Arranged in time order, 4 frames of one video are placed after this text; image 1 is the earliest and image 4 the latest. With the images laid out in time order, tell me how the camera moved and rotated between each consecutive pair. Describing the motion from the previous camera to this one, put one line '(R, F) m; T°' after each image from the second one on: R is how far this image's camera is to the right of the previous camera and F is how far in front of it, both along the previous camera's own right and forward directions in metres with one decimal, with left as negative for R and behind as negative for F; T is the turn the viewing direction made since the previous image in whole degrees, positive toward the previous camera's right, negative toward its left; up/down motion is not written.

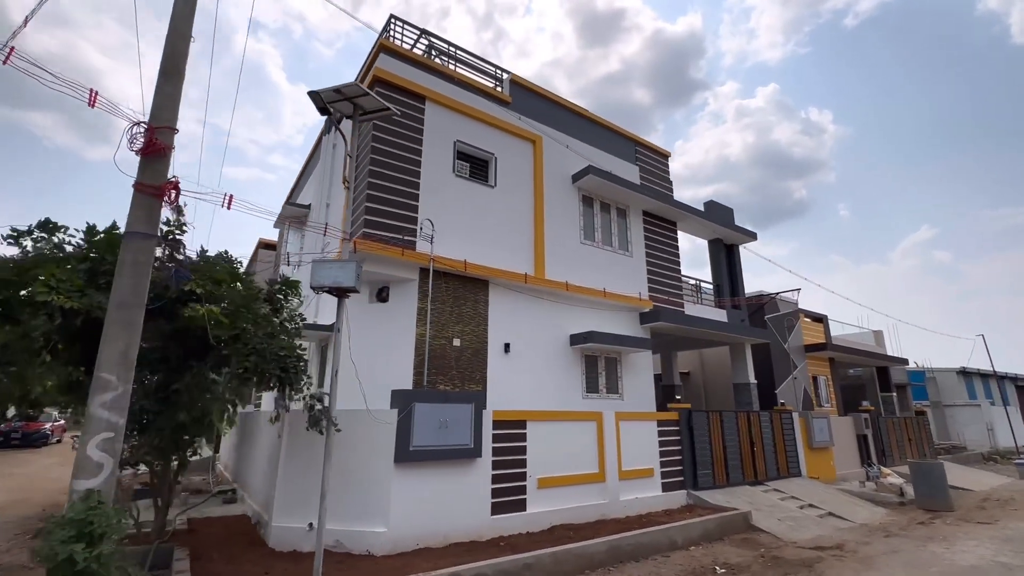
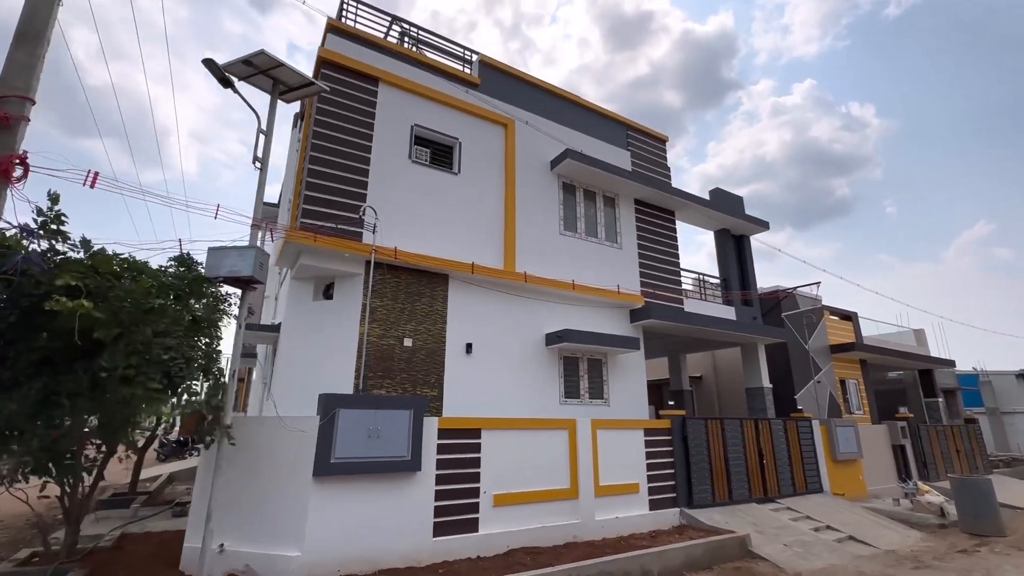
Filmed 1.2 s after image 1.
(+1.4, +1.1) m; -4°
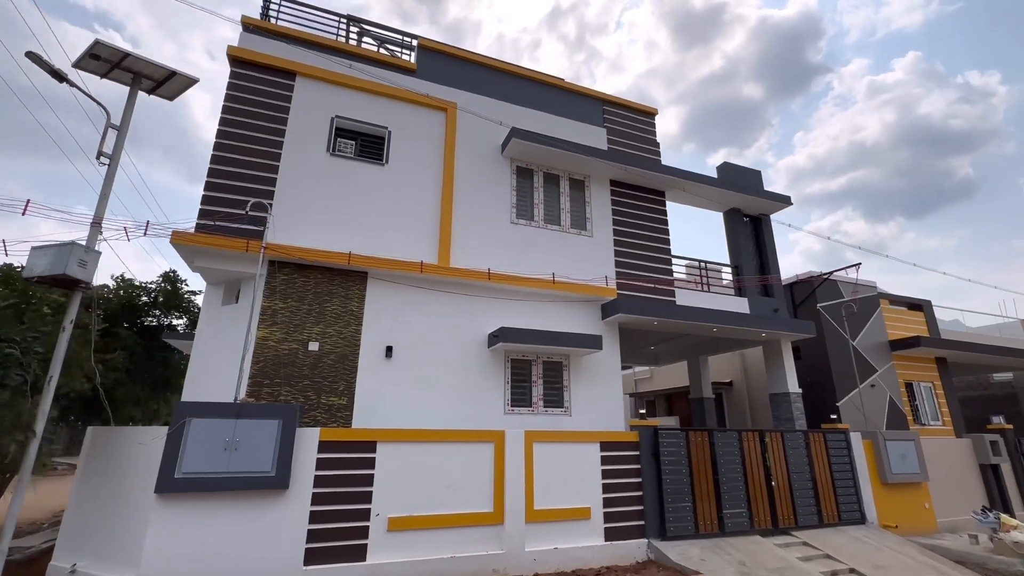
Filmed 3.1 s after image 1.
(+2.8, +1.4) m; -9°
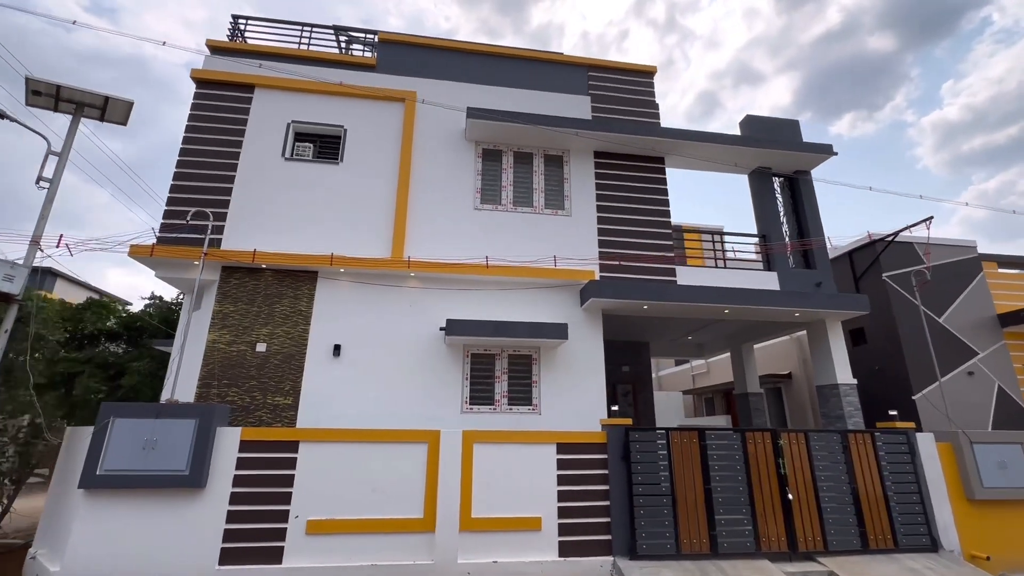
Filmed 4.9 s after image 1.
(+2.7, +1.0) m; -12°
